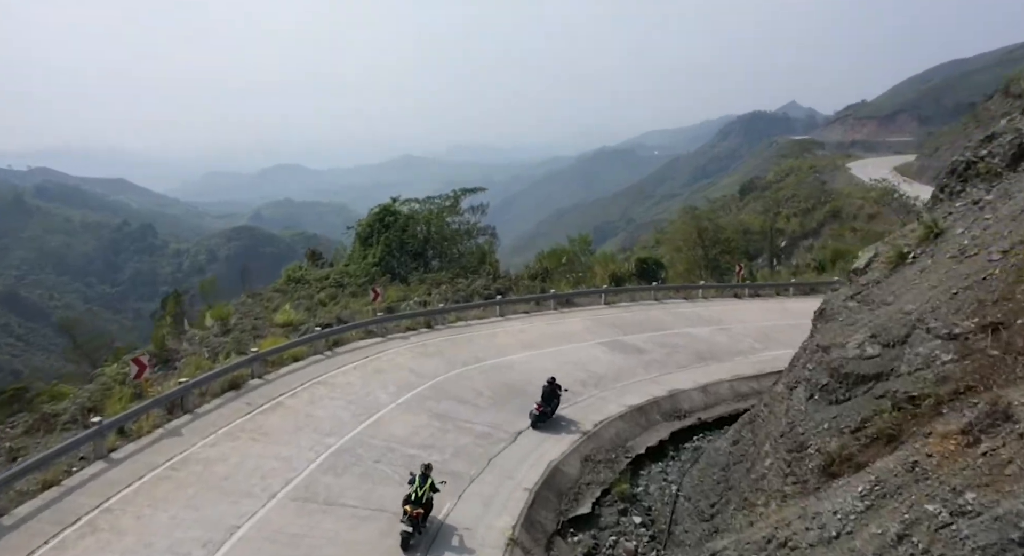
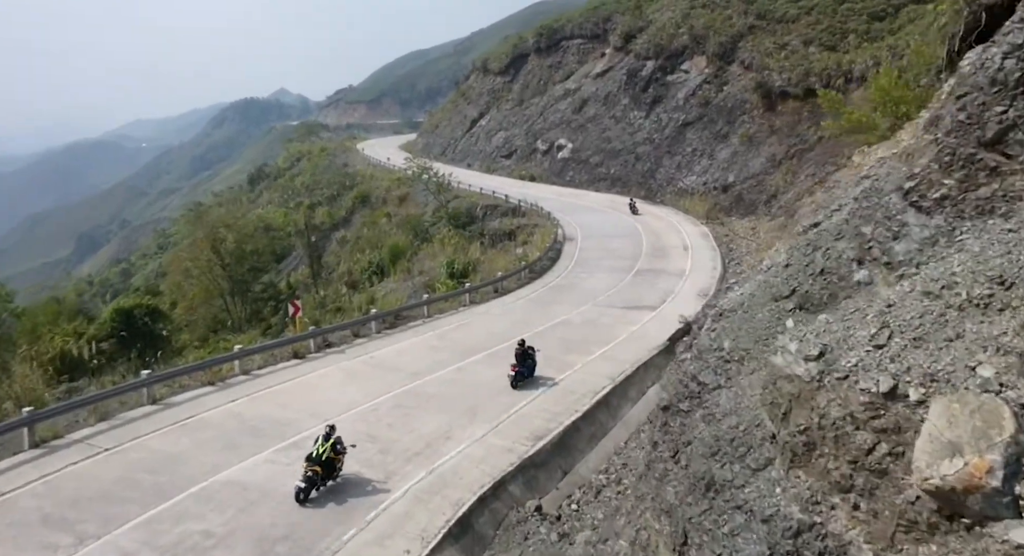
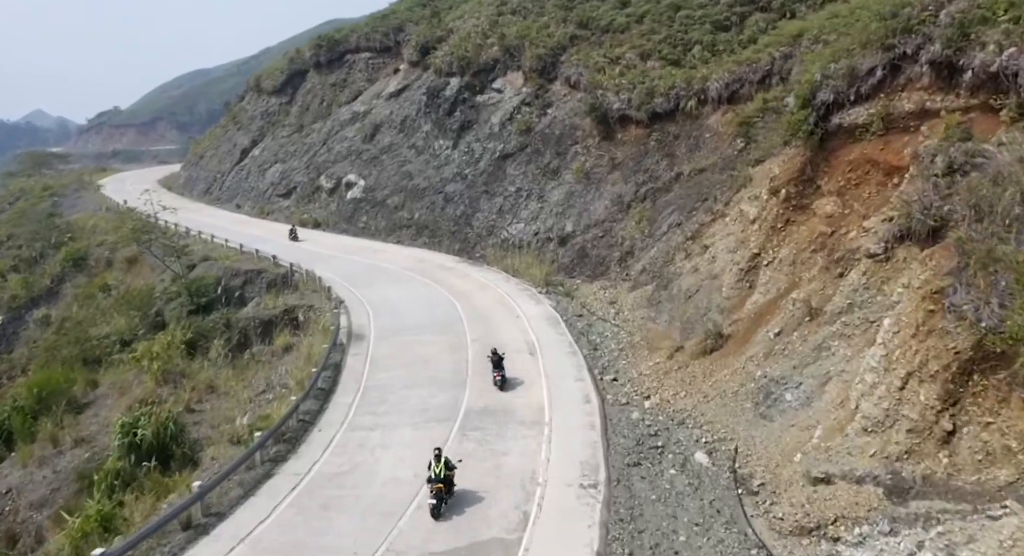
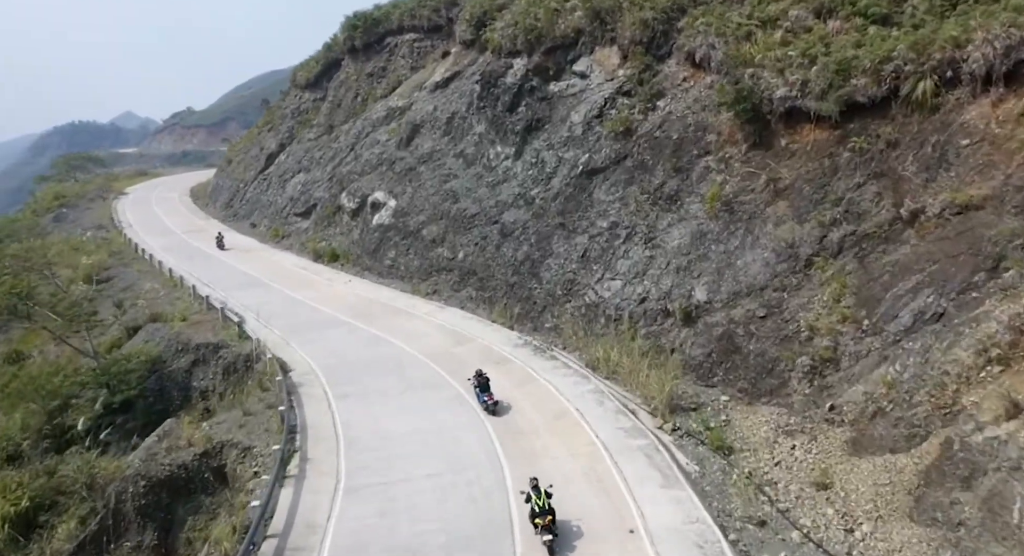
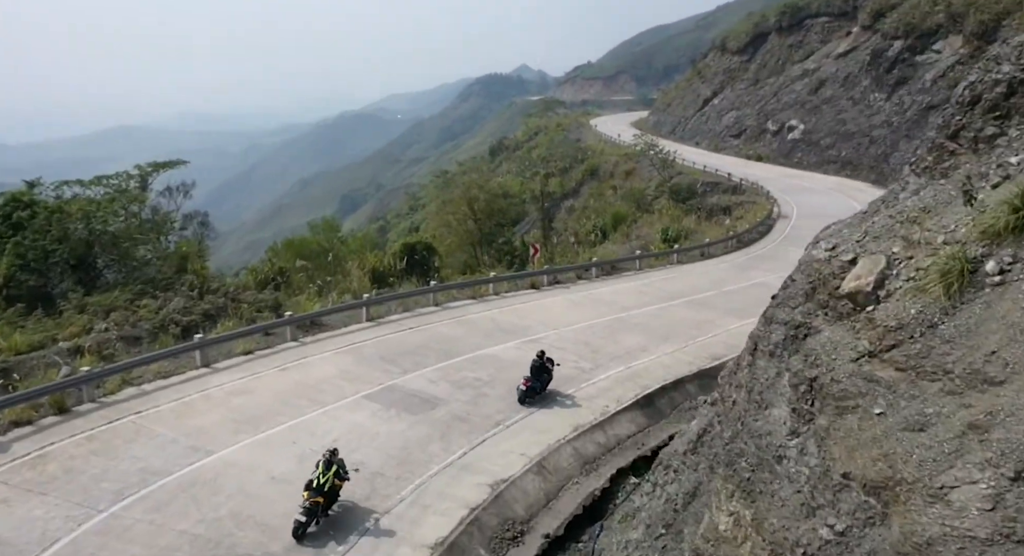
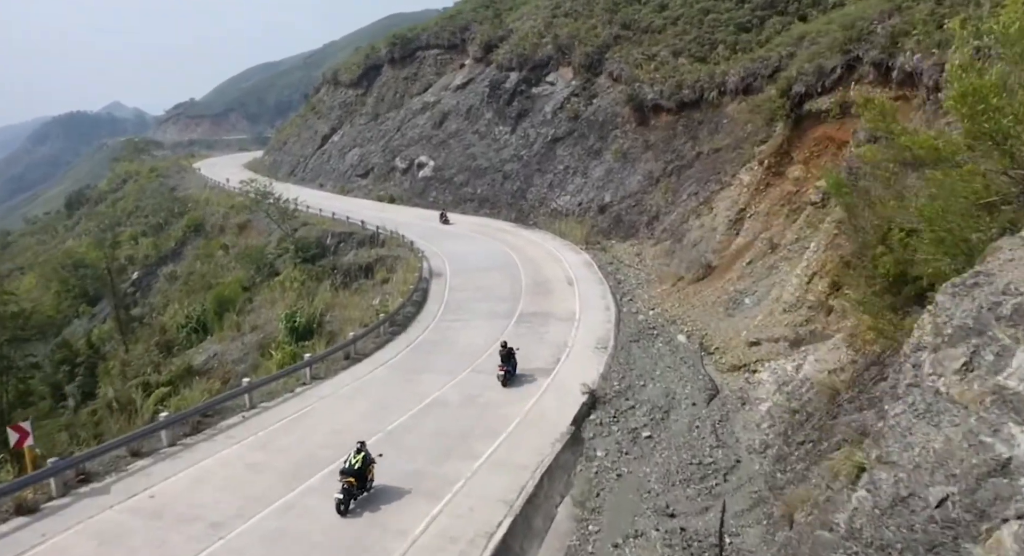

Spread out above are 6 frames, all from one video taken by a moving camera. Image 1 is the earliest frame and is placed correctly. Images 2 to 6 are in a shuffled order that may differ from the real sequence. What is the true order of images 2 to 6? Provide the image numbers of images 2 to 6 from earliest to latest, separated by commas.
5, 2, 6, 3, 4
